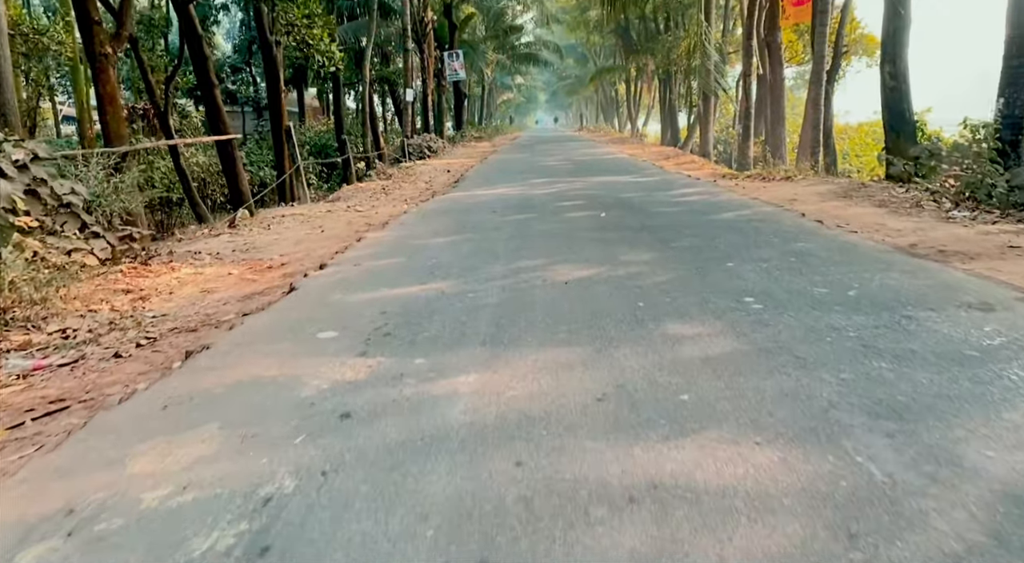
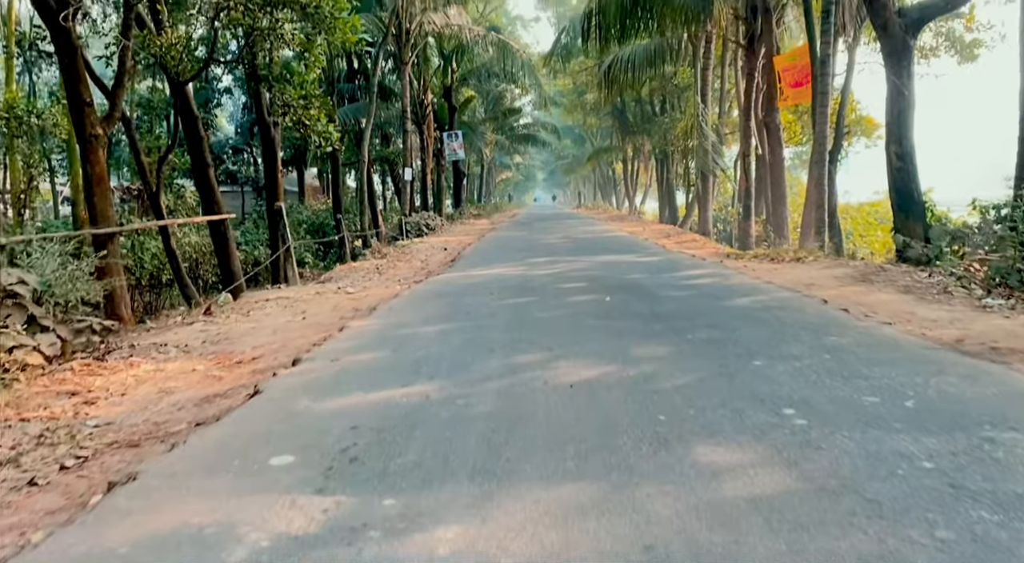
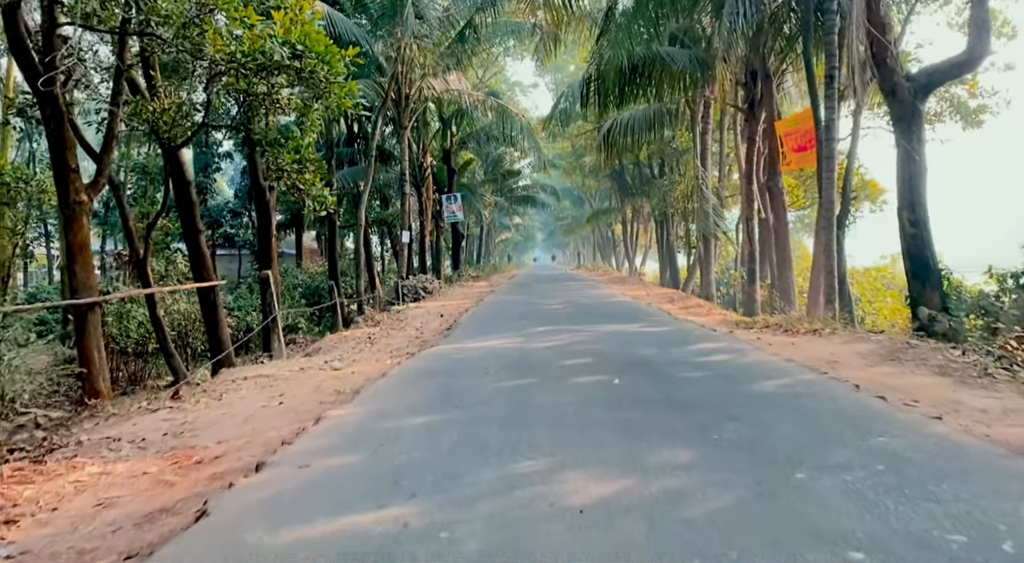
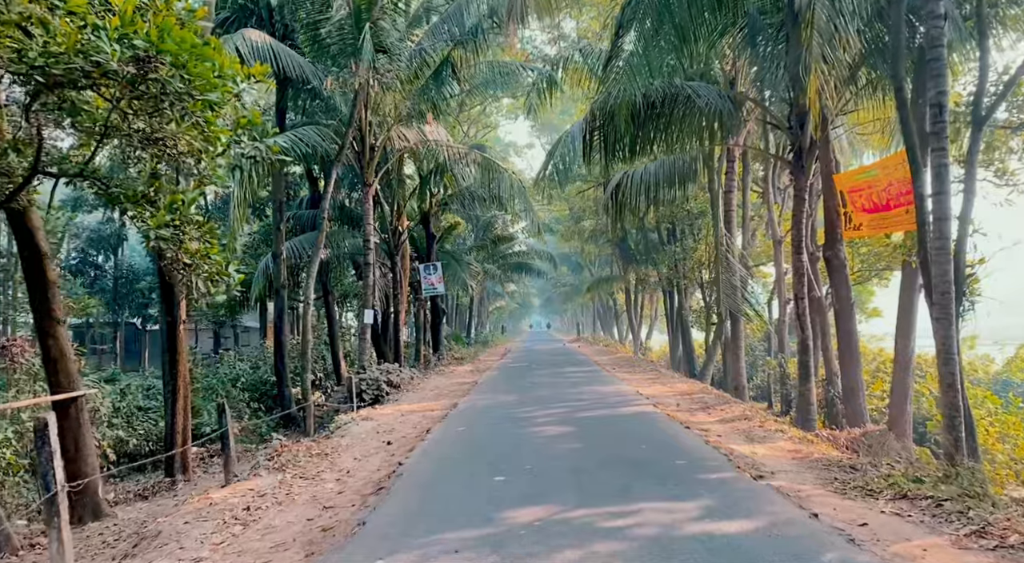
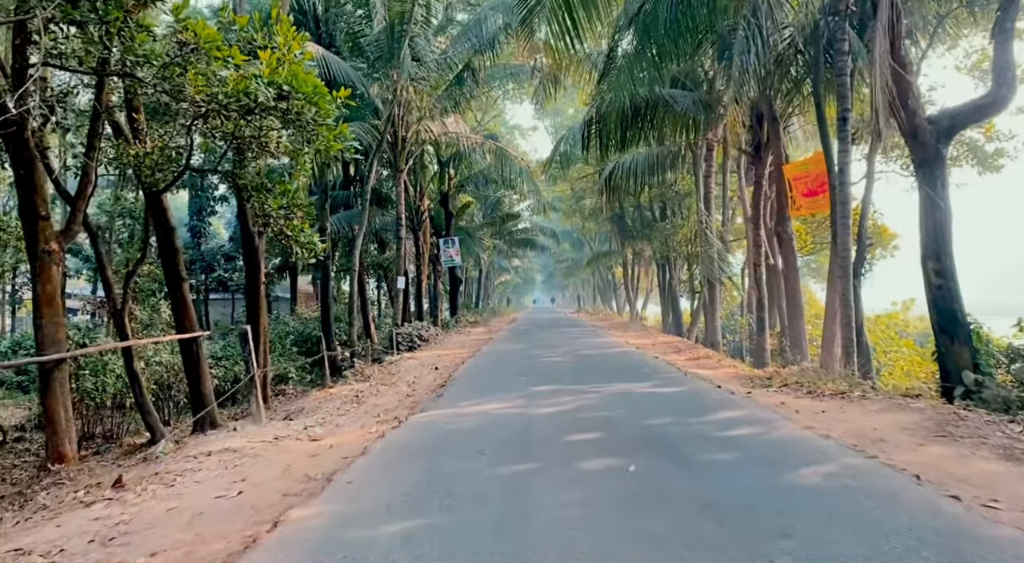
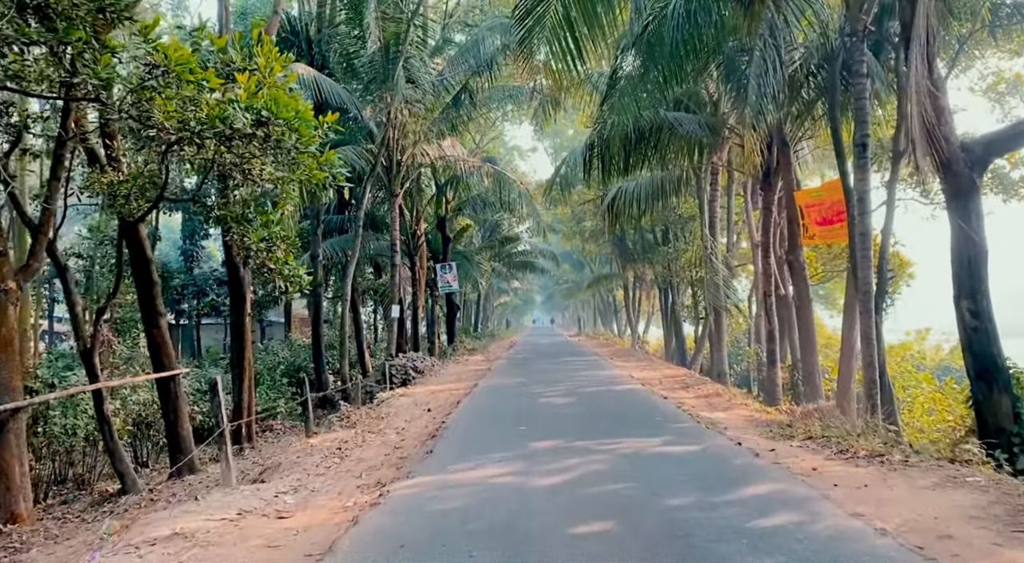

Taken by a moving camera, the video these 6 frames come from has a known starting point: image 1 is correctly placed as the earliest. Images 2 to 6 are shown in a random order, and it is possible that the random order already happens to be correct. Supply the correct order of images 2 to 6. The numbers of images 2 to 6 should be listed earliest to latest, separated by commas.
2, 3, 5, 6, 4
